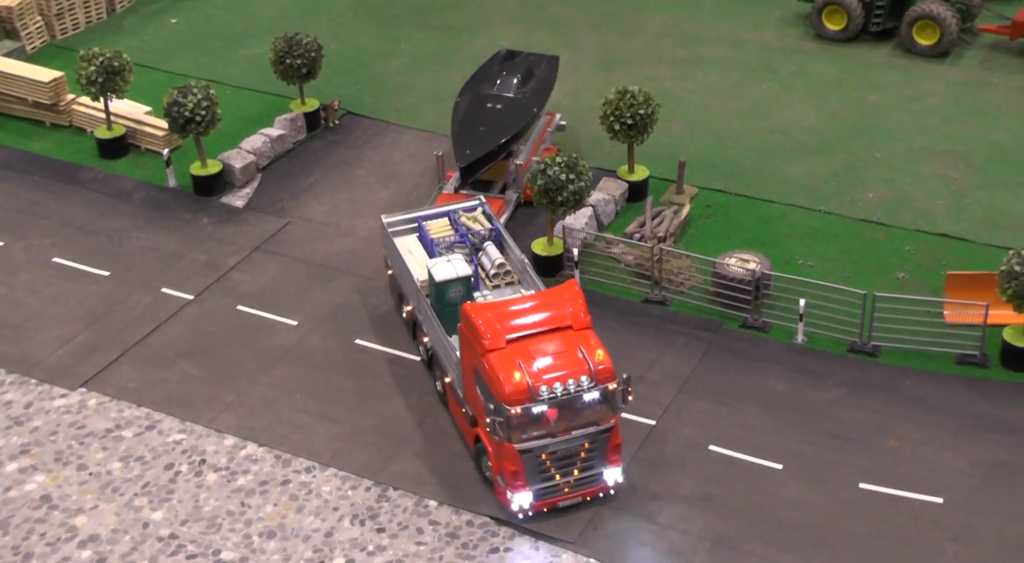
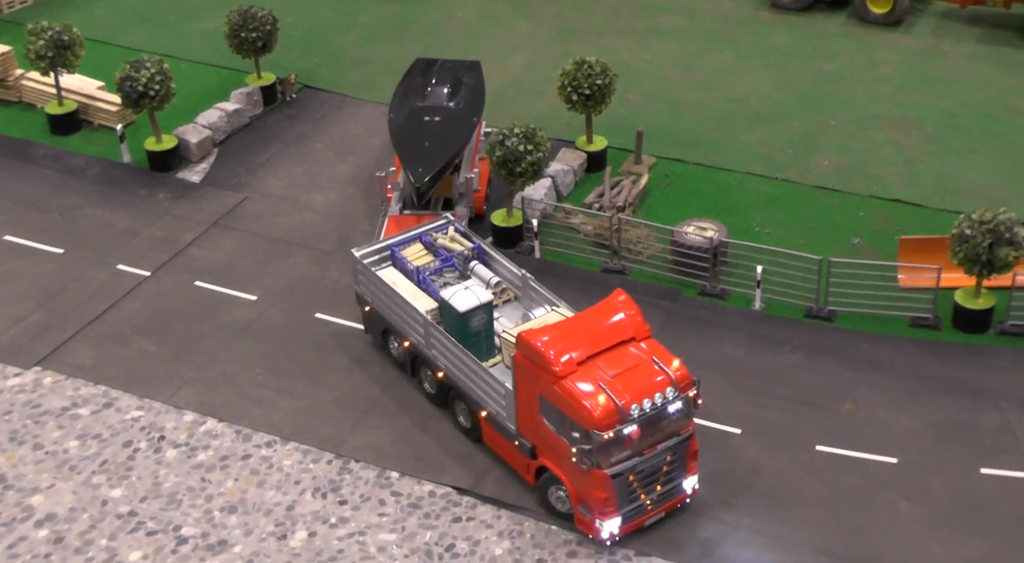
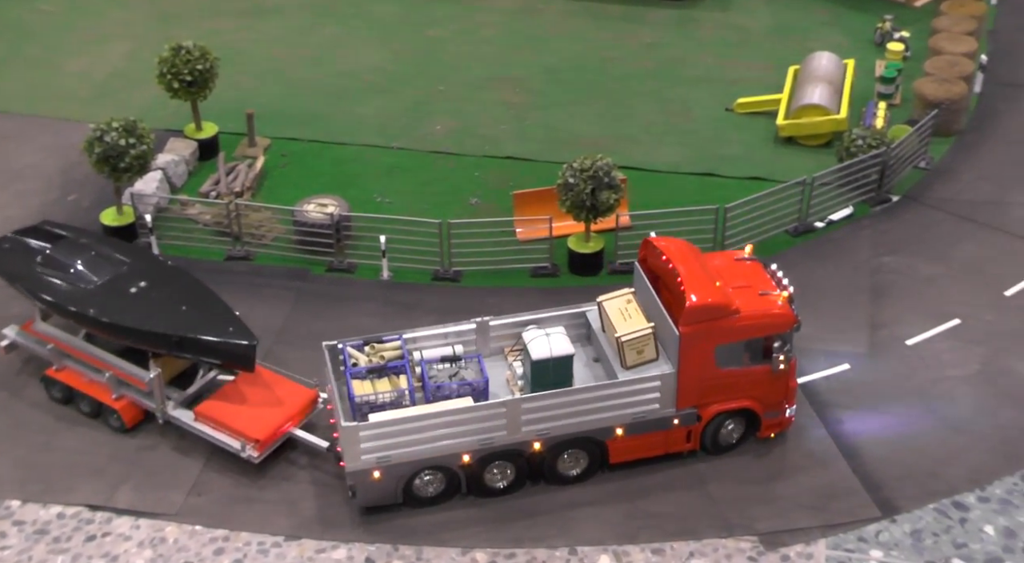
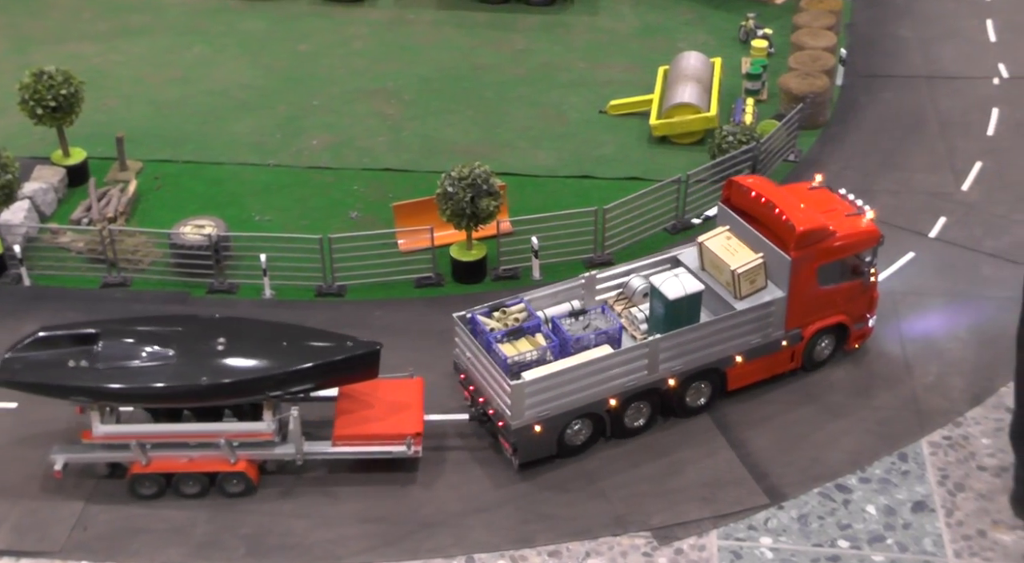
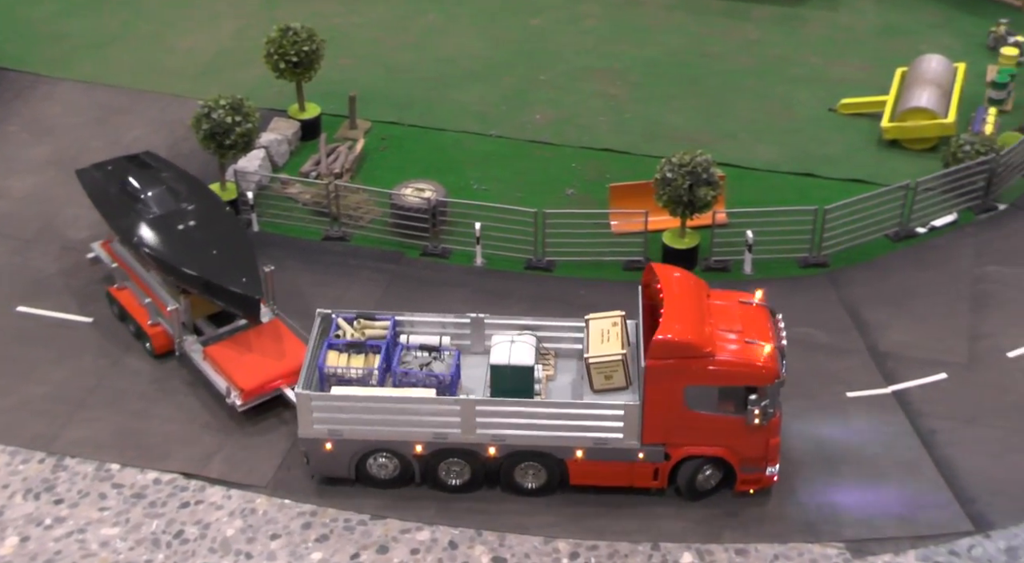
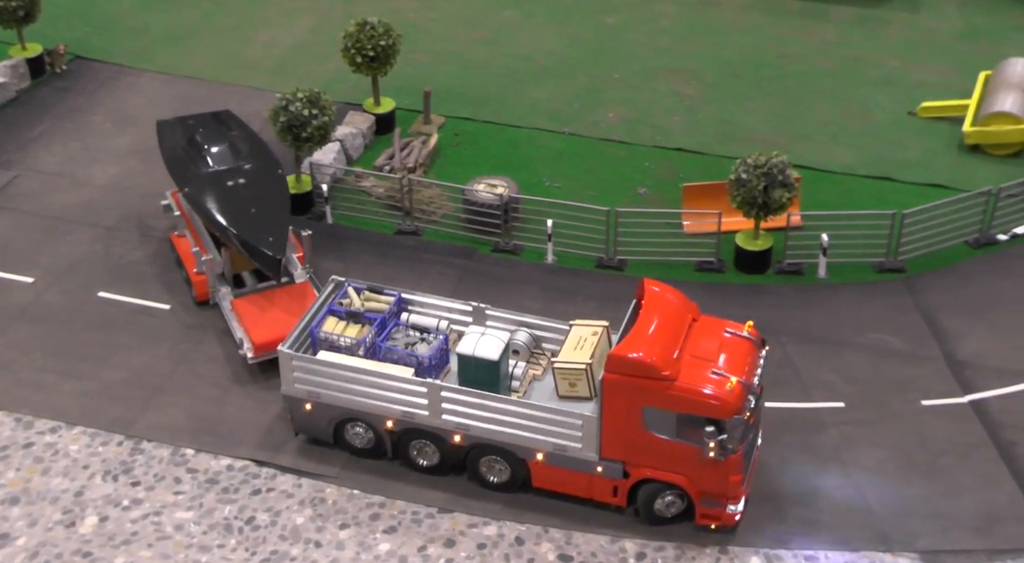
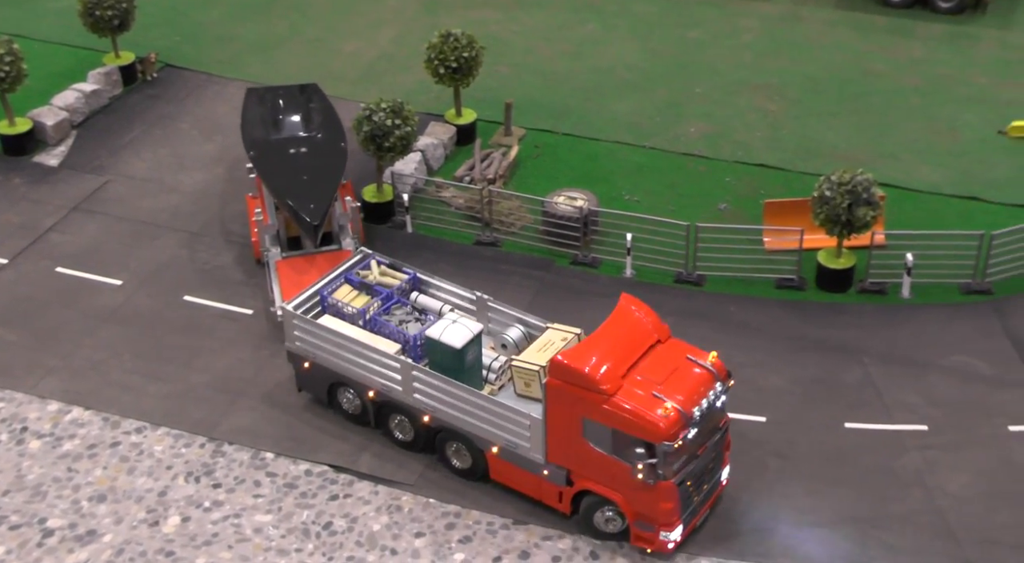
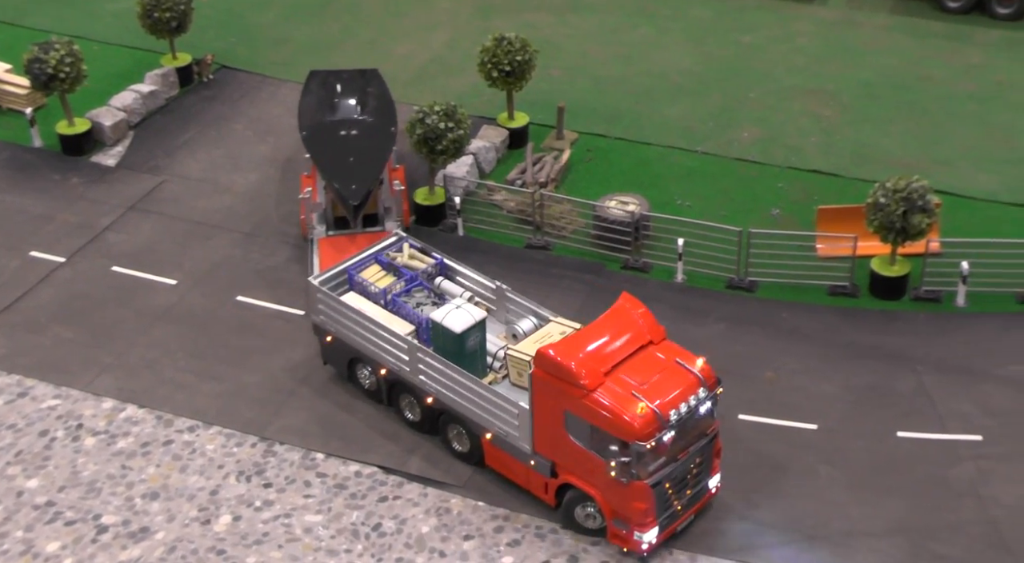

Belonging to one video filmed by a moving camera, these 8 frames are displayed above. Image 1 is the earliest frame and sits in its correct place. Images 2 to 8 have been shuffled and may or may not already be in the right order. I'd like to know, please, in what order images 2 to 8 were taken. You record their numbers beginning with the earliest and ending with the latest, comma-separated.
2, 8, 7, 6, 5, 3, 4
